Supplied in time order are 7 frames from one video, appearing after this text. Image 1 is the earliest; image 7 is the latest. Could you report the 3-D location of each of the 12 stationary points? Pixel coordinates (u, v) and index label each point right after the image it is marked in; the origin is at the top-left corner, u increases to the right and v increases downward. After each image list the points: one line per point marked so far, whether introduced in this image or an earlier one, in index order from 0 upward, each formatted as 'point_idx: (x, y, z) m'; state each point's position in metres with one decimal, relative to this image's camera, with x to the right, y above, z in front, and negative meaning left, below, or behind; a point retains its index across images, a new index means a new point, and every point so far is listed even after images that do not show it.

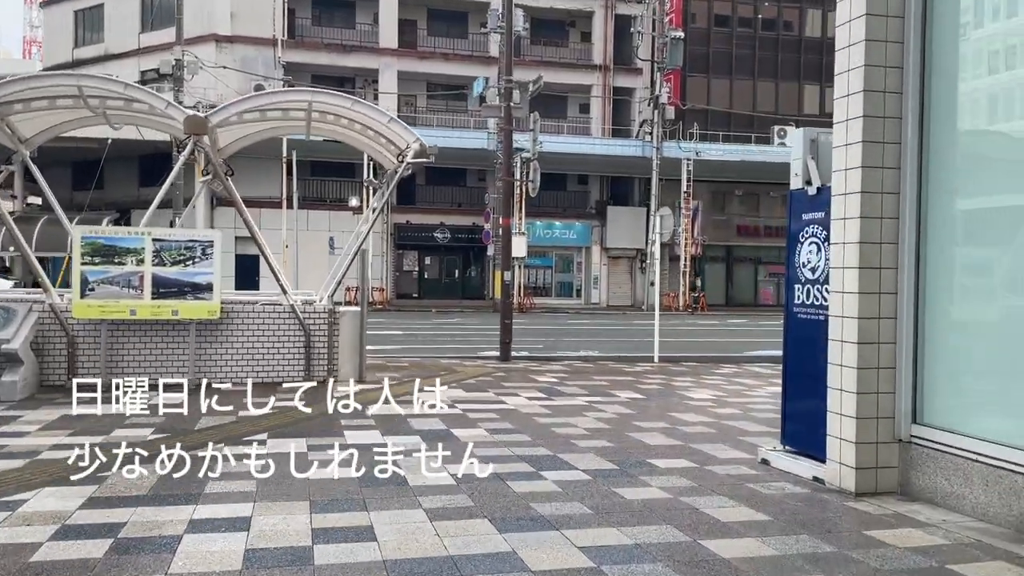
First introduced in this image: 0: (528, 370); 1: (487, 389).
0: (+0.3, -1.4, +13.5) m
1: (-0.3, -1.4, +11.2) m
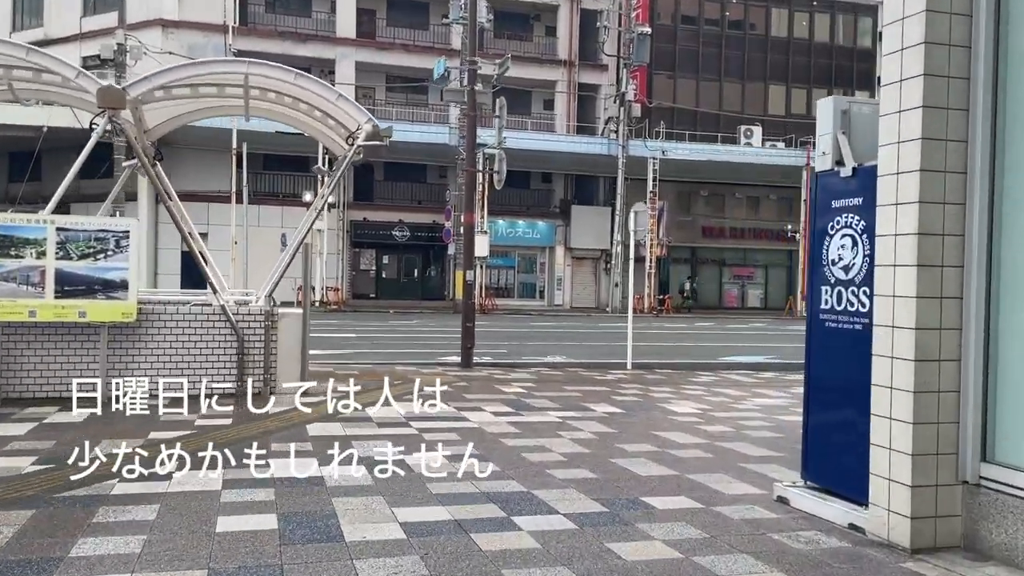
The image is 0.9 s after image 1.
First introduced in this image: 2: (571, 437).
0: (-0.3, -1.4, +12.2) m
1: (-0.8, -1.4, +9.9) m
2: (+0.6, -1.4, +7.9) m
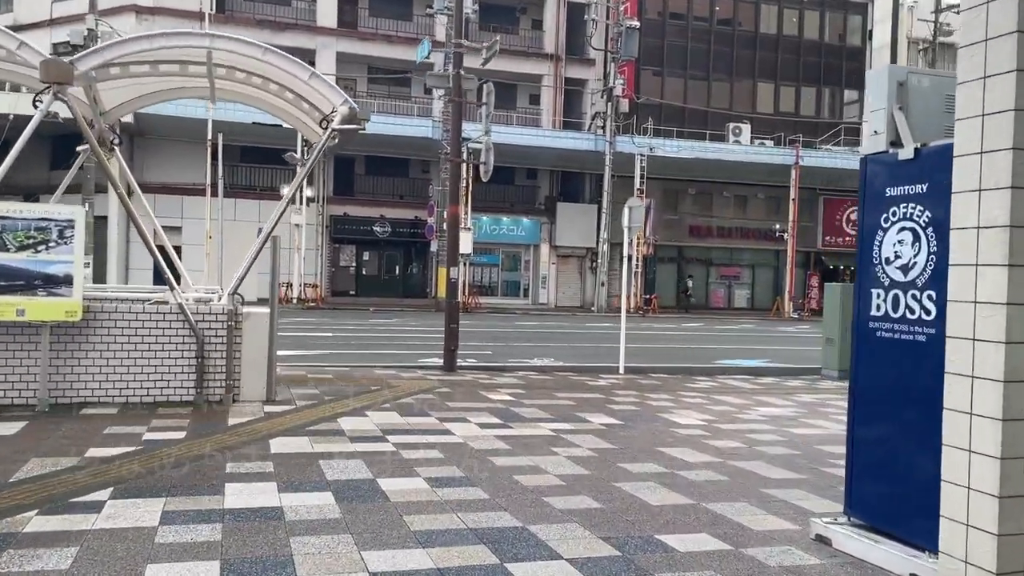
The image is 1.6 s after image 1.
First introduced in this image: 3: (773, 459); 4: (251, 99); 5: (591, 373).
0: (-0.5, -1.4, +11.4) m
1: (-0.9, -1.4, +9.0) m
2: (+0.5, -1.4, +7.1) m
3: (+2.3, -1.5, +7.4) m
4: (-3.6, +2.6, +11.1) m
5: (+1.3, -1.4, +13.6) m
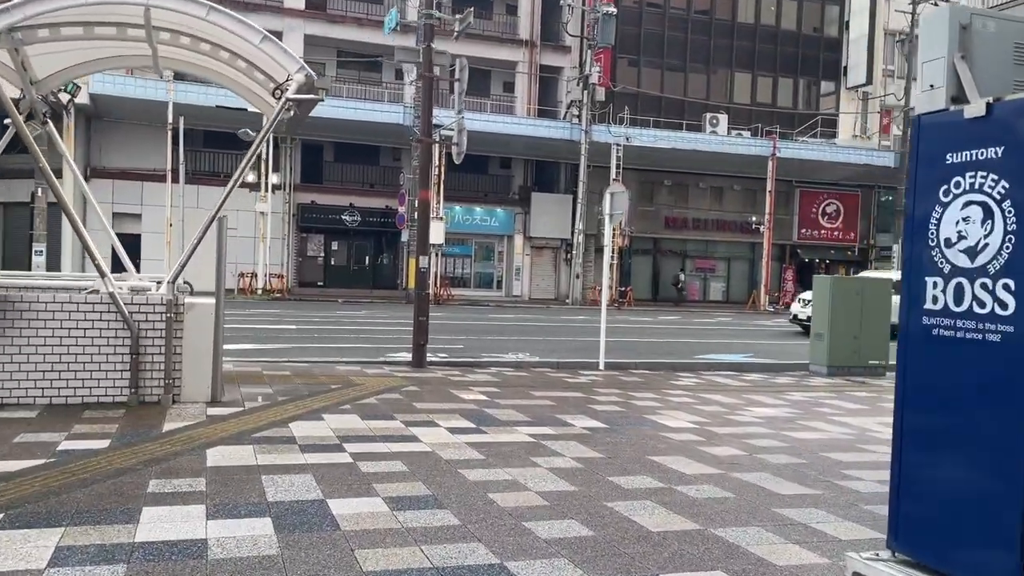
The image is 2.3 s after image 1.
0: (-0.8, -1.2, +10.5) m
1: (-1.2, -1.3, +8.1) m
2: (+0.3, -1.4, +6.2) m
3: (+2.1, -1.4, +6.6) m
4: (-3.9, +2.7, +10.1) m
5: (+0.9, -1.3, +12.8) m
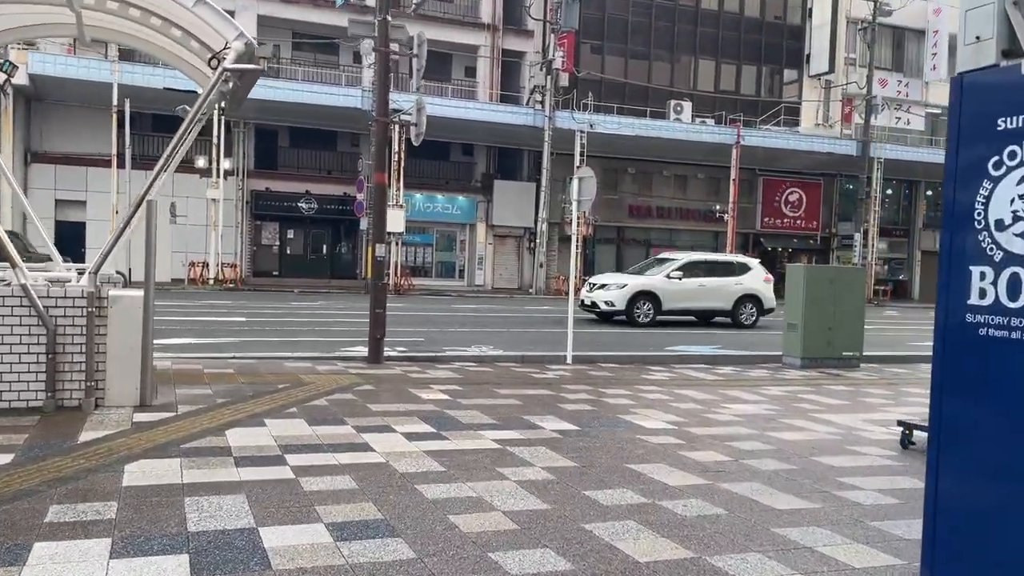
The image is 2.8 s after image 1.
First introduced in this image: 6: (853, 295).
0: (-1.3, -1.1, +9.7) m
1: (-1.5, -1.2, +7.3) m
2: (0.0, -1.3, +5.5) m
3: (+1.9, -1.4, +6.0) m
4: (-4.3, +2.8, +9.2) m
5: (+0.3, -1.1, +12.1) m
6: (+5.6, -0.1, +13.5) m
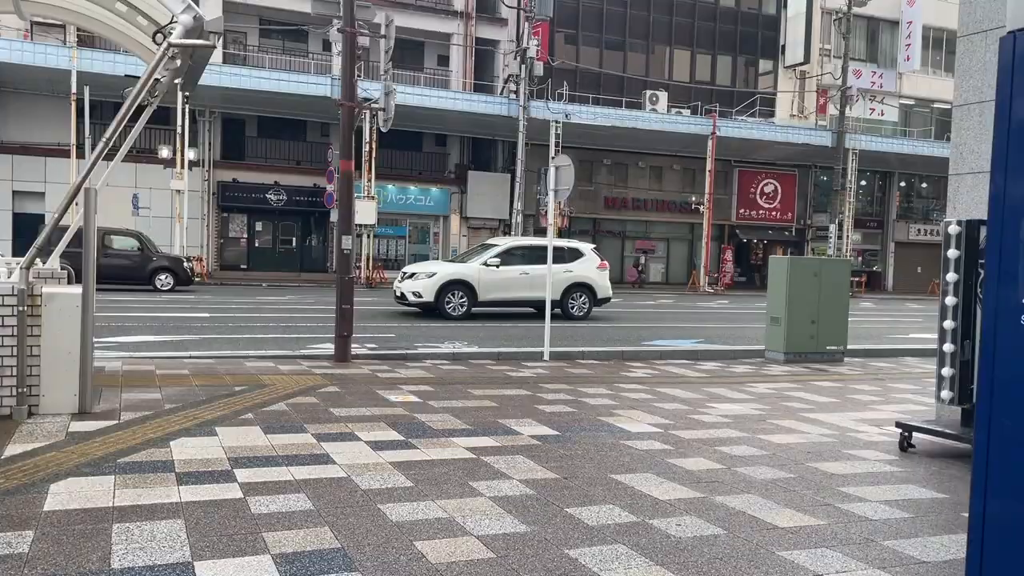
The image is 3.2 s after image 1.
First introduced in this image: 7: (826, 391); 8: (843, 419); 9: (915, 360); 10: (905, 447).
0: (-1.5, -1.1, +9.2) m
1: (-1.7, -1.1, +6.8) m
2: (-0.1, -1.3, +5.0) m
3: (+1.7, -1.3, +5.5) m
4: (-4.6, +2.8, +8.5) m
5: (0.0, -1.0, +11.6) m
6: (+5.2, 0.0, +13.2) m
7: (+3.9, -1.3, +10.3) m
8: (+3.4, -1.3, +8.3) m
9: (+6.9, -1.2, +14.1) m
10: (+3.3, -1.3, +6.9) m
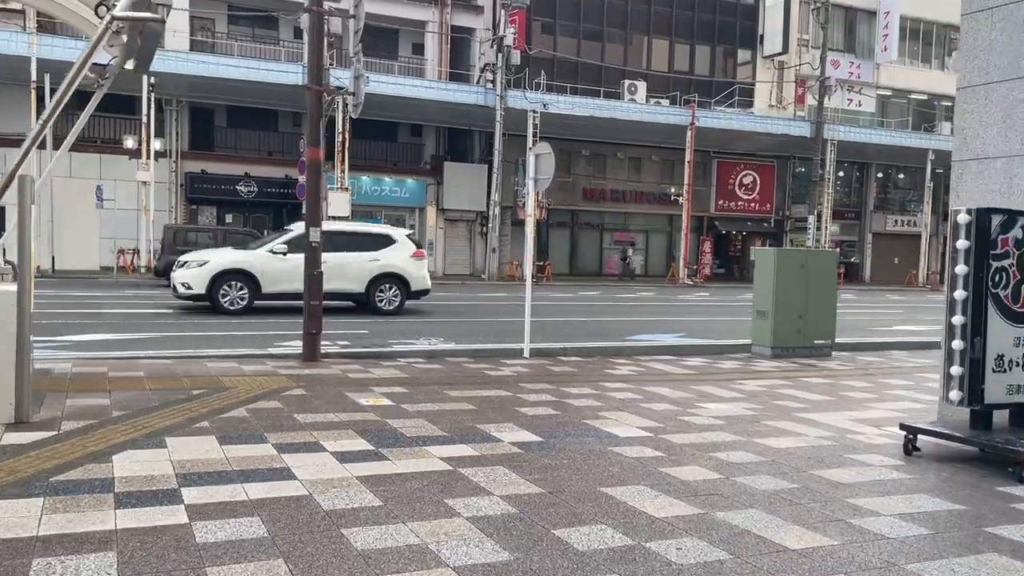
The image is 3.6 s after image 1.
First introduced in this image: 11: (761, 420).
0: (-1.8, -1.0, +8.6) m
1: (-1.9, -1.1, +6.2) m
2: (-0.2, -1.2, +4.5) m
3: (+1.6, -1.3, +5.0) m
4: (-4.8, +2.9, +7.8) m
5: (-0.3, -1.0, +11.1) m
6: (+4.9, +0.1, +12.8) m
7: (+3.7, -1.2, +9.9) m
8: (+3.2, -1.3, +7.9) m
9: (+6.5, -1.1, +13.7) m
10: (+3.1, -1.3, +6.5) m
11: (+2.3, -1.2, +7.7) m
